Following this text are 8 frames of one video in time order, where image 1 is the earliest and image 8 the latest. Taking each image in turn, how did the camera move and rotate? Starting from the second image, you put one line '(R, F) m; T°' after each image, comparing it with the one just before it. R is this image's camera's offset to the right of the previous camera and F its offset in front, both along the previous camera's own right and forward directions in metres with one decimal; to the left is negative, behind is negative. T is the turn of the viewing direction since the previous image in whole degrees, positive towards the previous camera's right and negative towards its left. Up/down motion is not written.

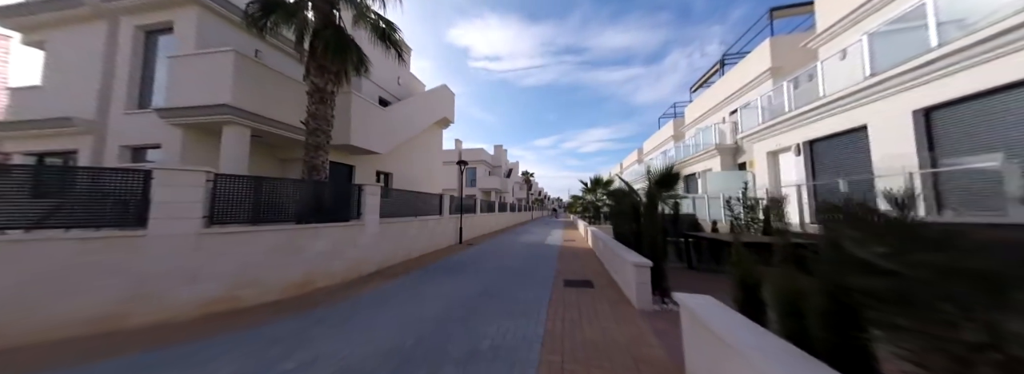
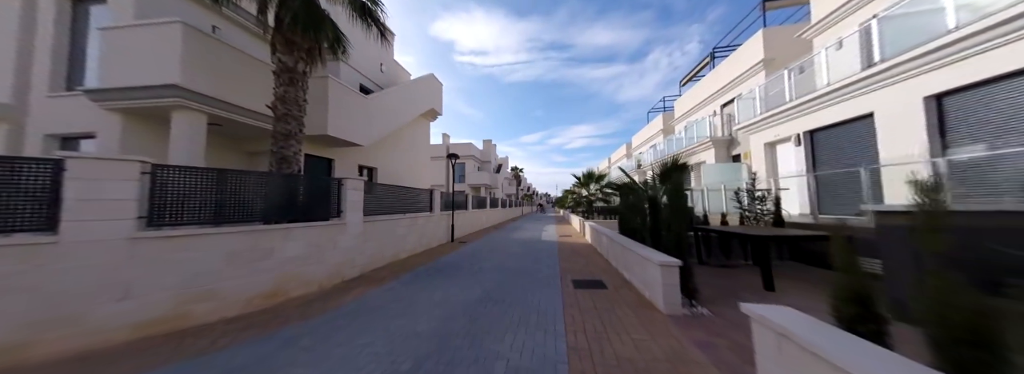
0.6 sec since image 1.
(-0.3, +0.6) m; +3°
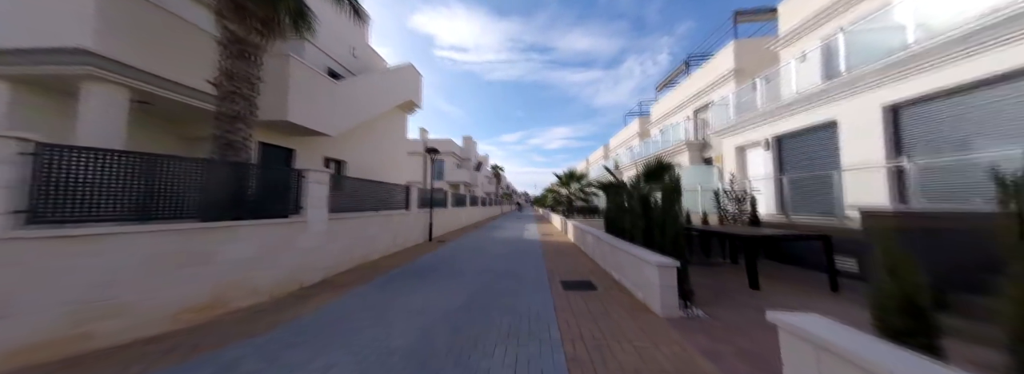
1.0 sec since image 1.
(-0.2, +0.4) m; +5°
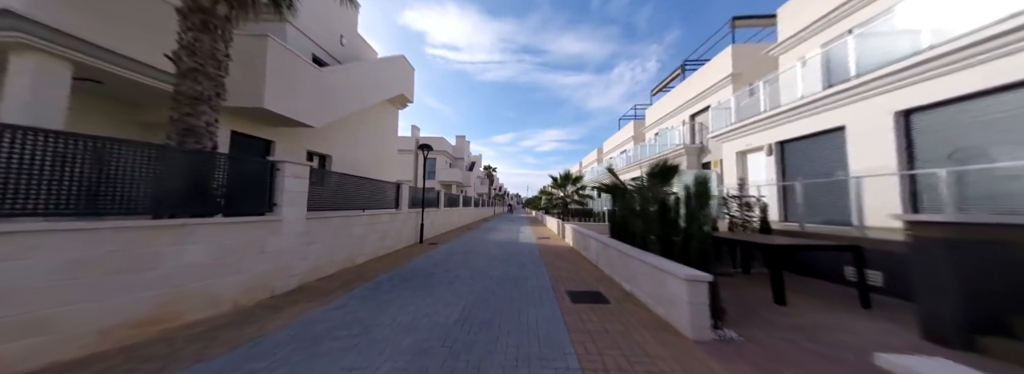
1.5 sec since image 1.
(-0.2, +0.5) m; +2°
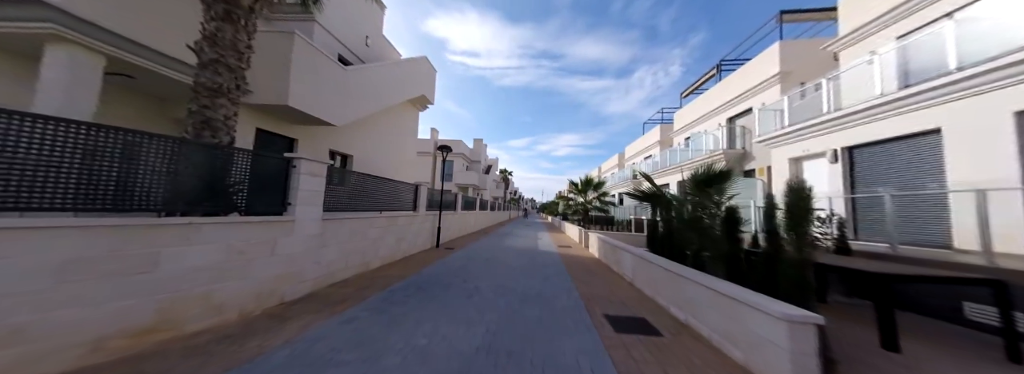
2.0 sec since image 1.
(-0.3, +0.5) m; -4°
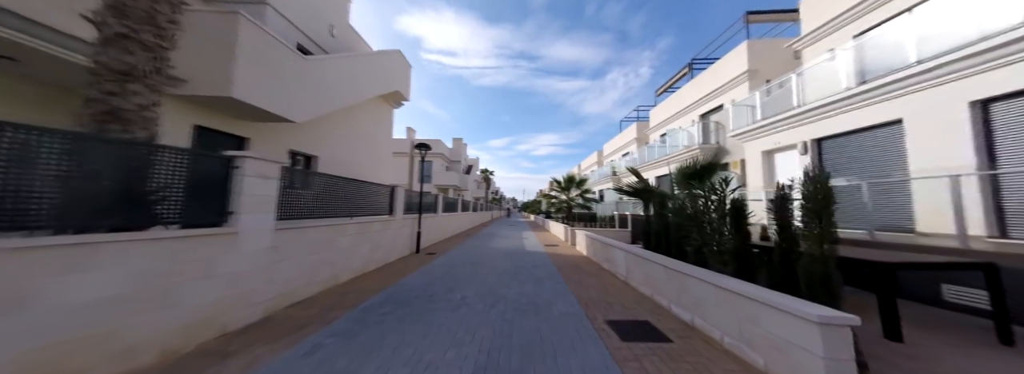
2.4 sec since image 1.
(-0.1, +0.4) m; +5°
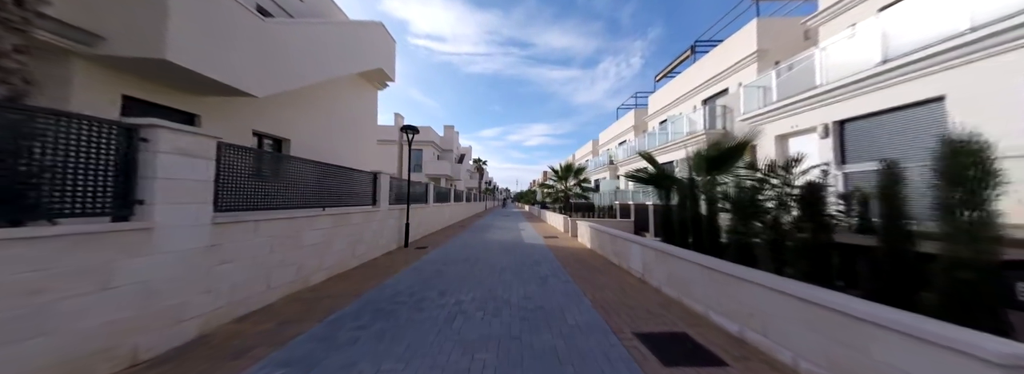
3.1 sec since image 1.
(-0.2, +0.8) m; +2°
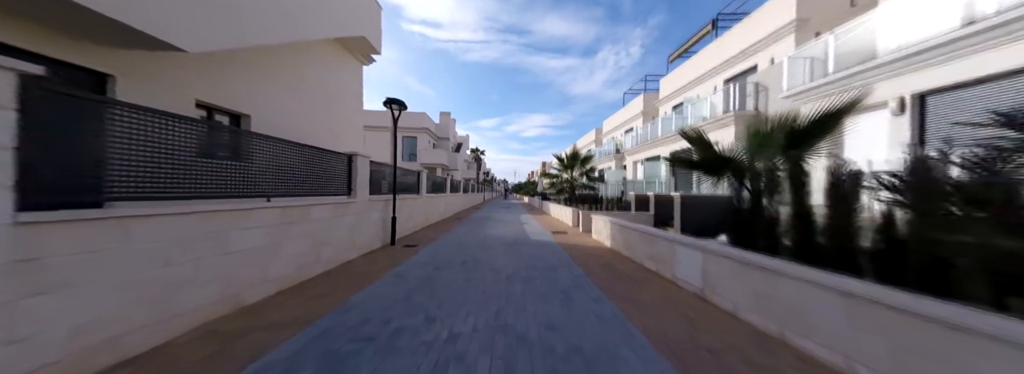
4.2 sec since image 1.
(-0.3, +1.3) m; +1°
